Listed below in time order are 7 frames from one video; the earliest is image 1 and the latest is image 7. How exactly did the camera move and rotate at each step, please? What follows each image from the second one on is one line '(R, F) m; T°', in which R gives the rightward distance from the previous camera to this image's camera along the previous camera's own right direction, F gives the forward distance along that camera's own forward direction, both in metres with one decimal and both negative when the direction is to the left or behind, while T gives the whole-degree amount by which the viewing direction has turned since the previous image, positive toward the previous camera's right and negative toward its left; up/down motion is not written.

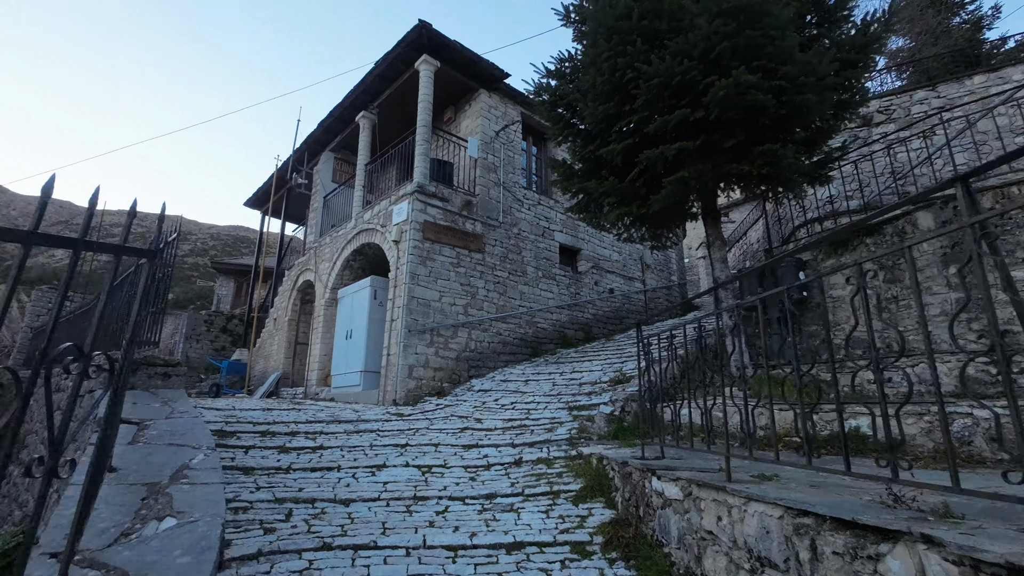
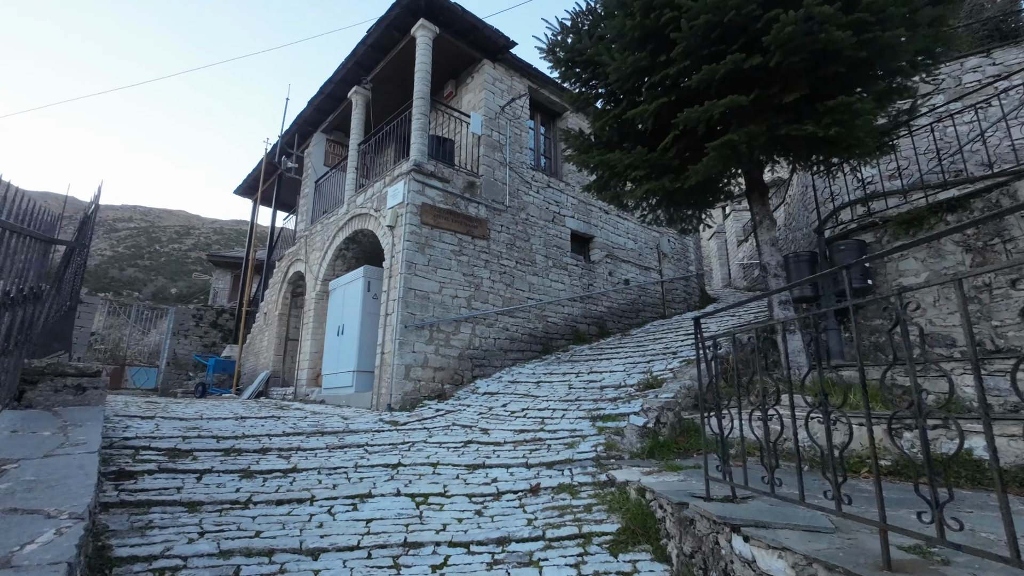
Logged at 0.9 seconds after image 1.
(-0.1, +0.9) m; 0°
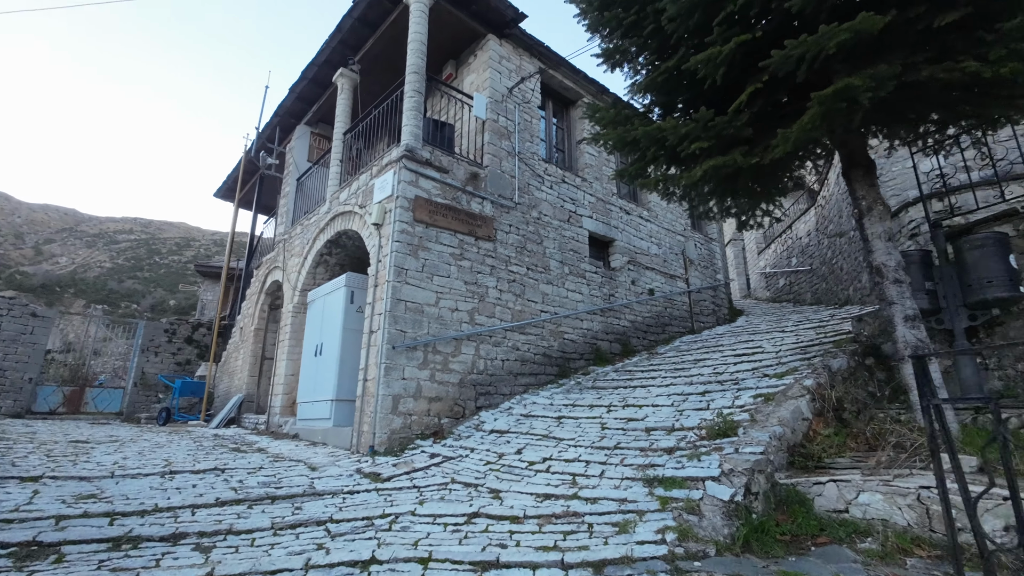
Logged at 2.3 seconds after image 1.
(-0.2, +1.4) m; 0°
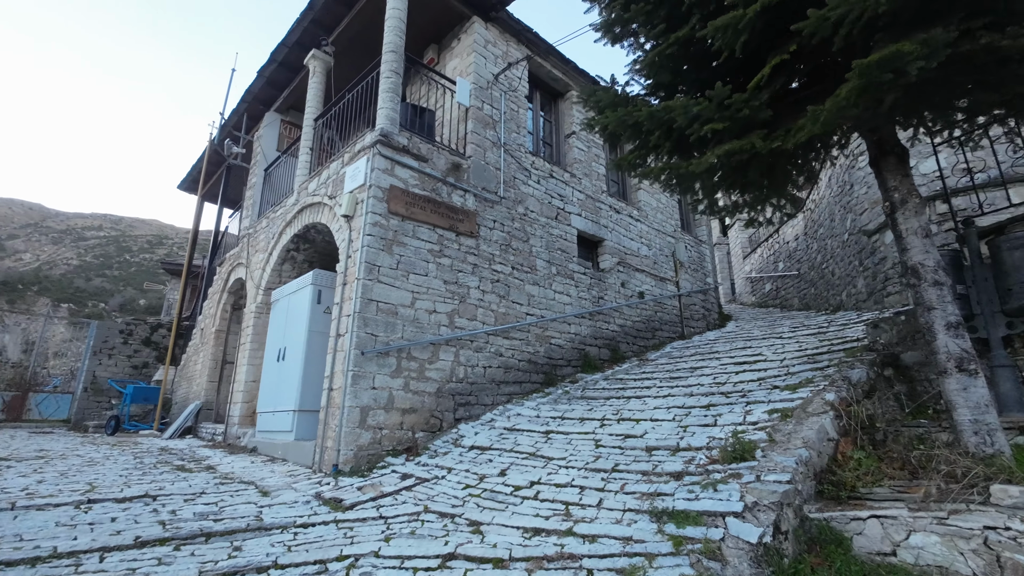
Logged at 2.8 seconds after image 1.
(0.0, +0.6) m; +2°
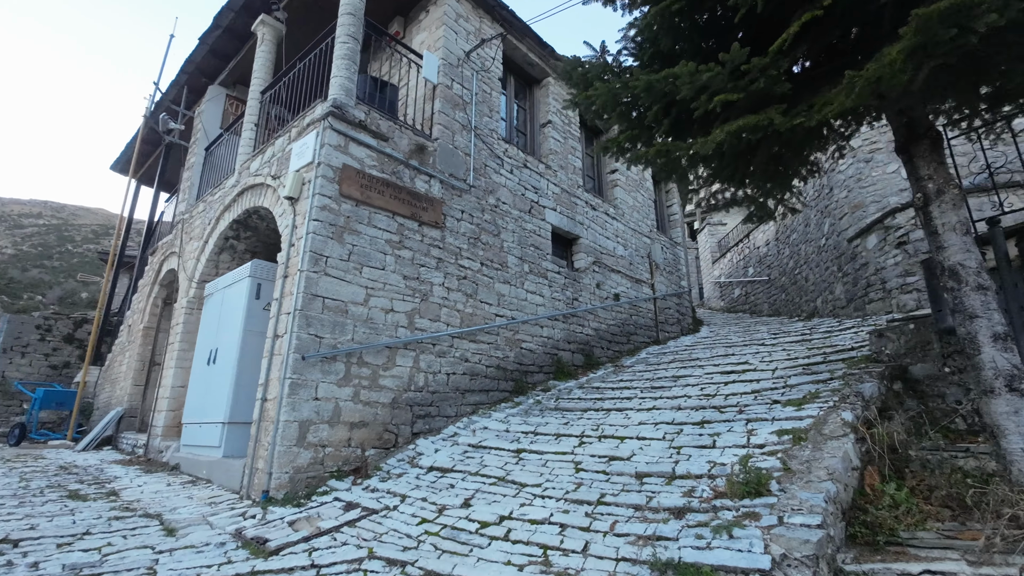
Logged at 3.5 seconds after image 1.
(0.0, +0.7) m; +4°
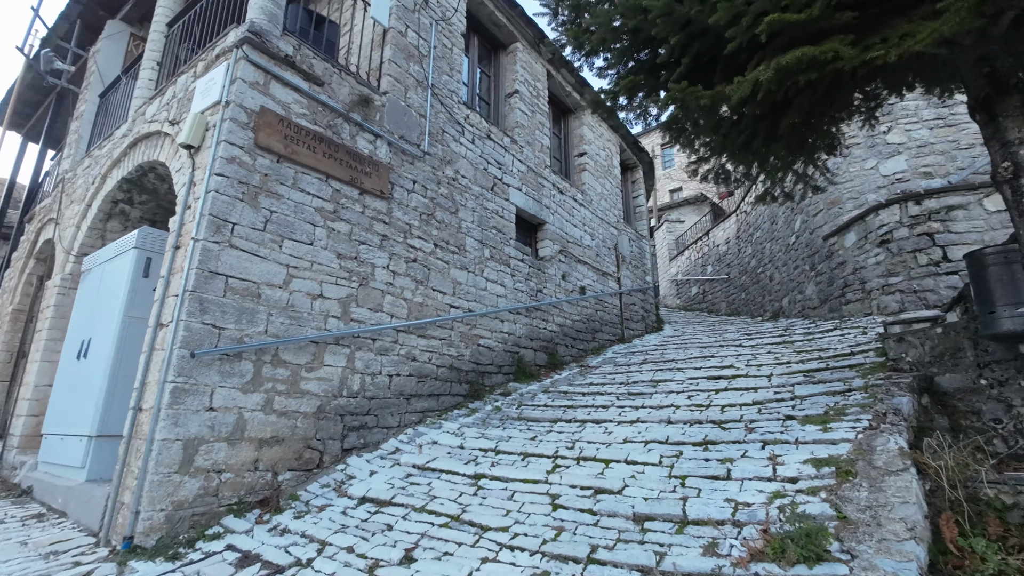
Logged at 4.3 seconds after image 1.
(-0.1, +0.9) m; +6°
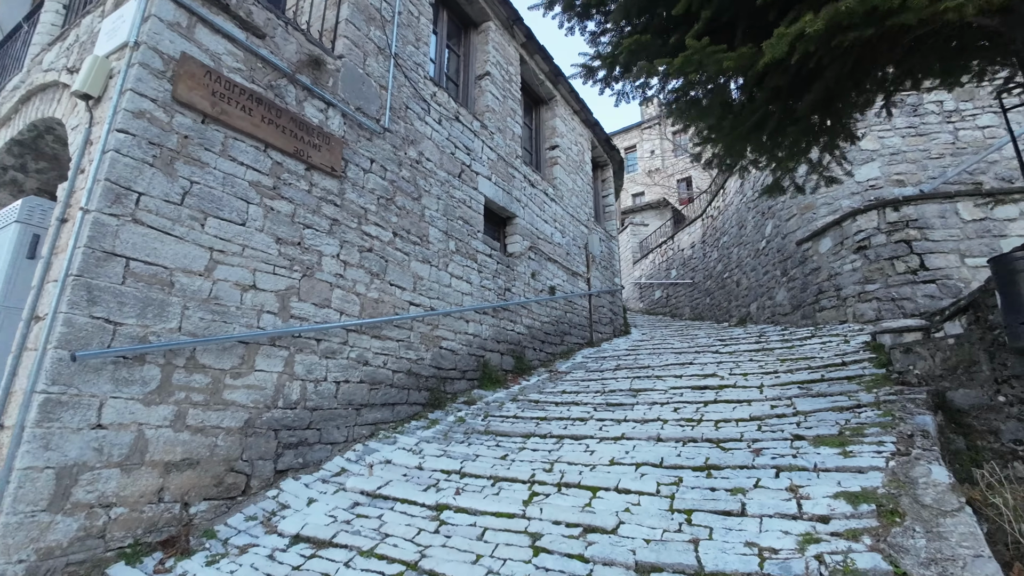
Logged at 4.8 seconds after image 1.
(-0.1, +0.6) m; +5°
